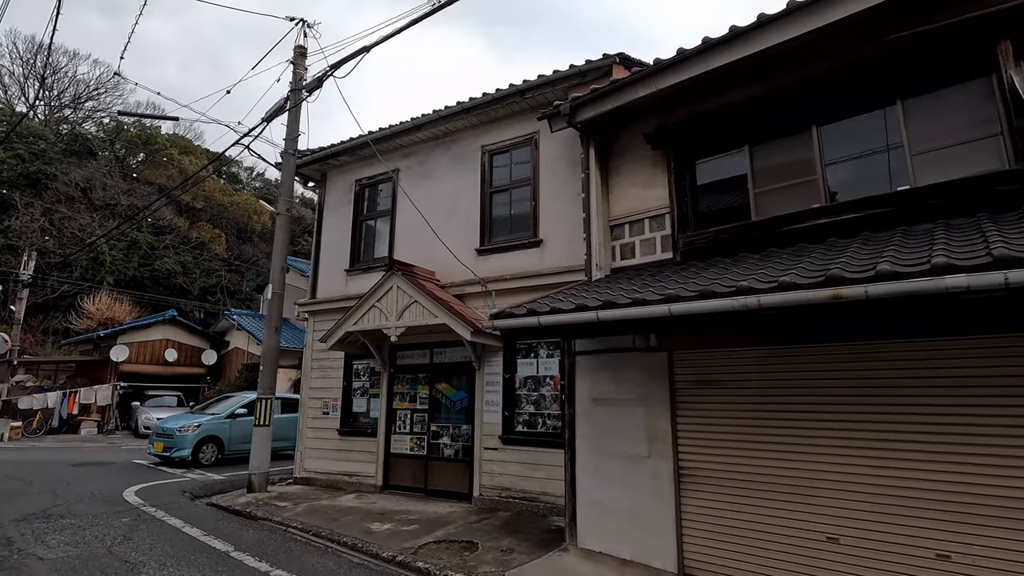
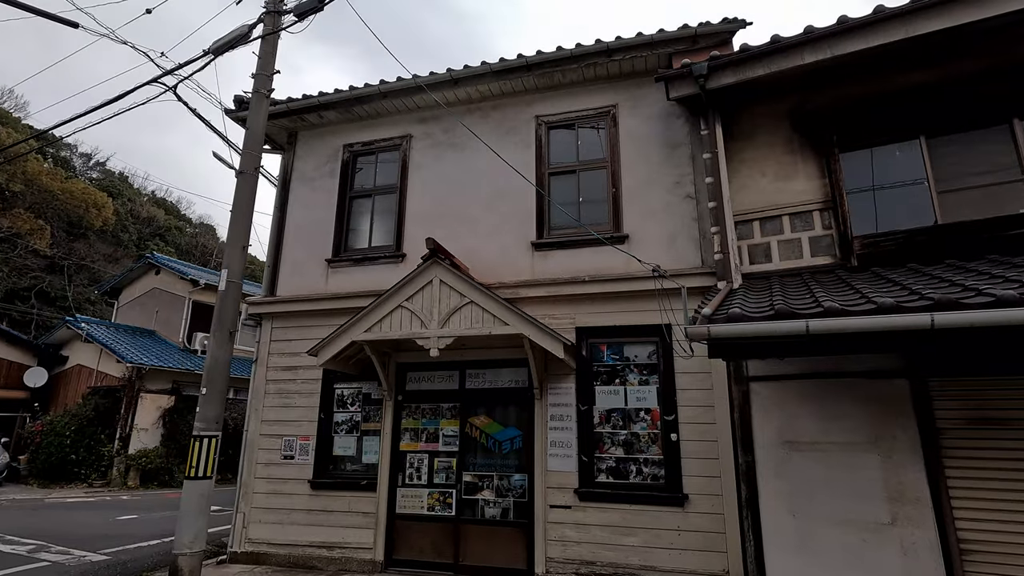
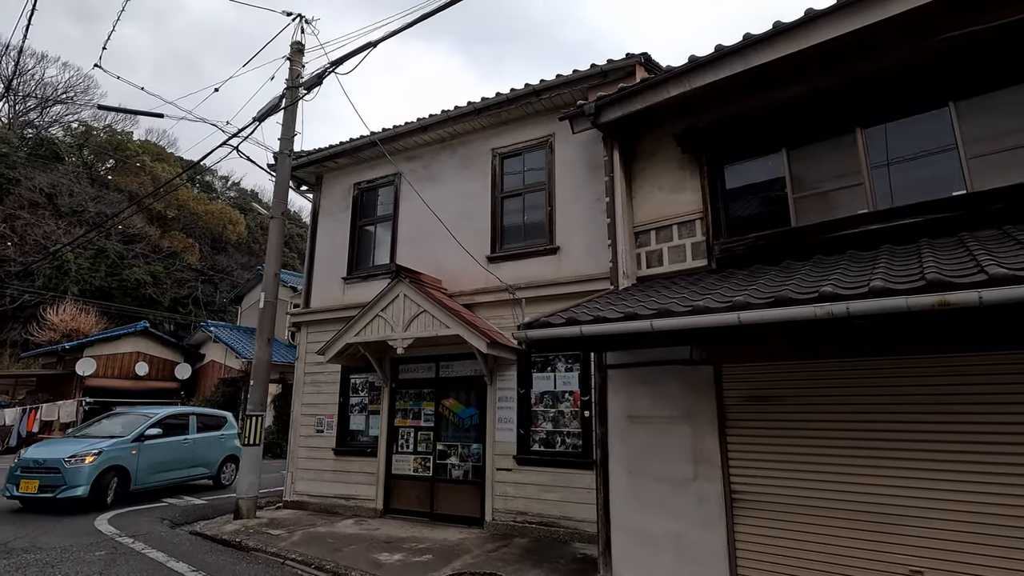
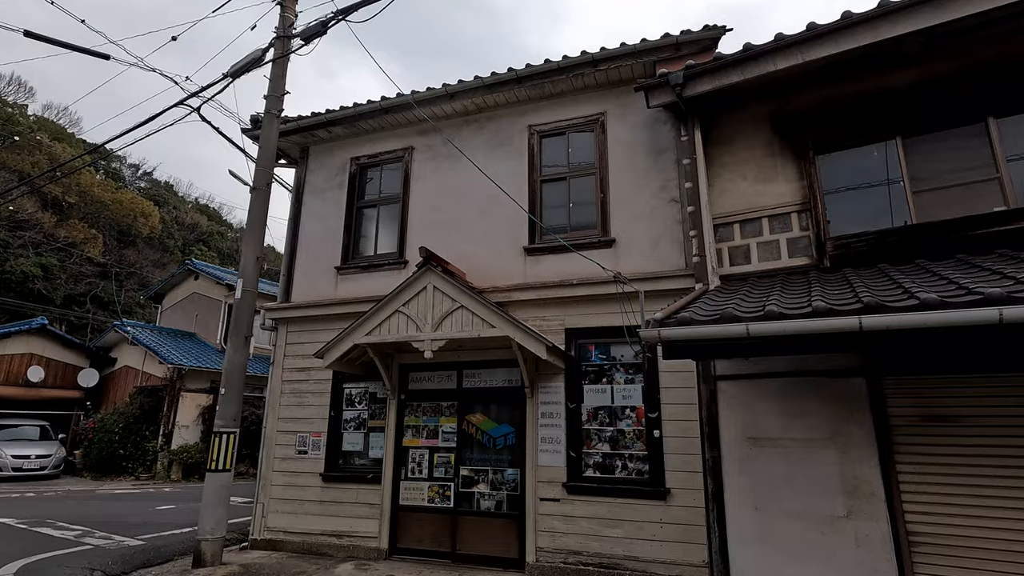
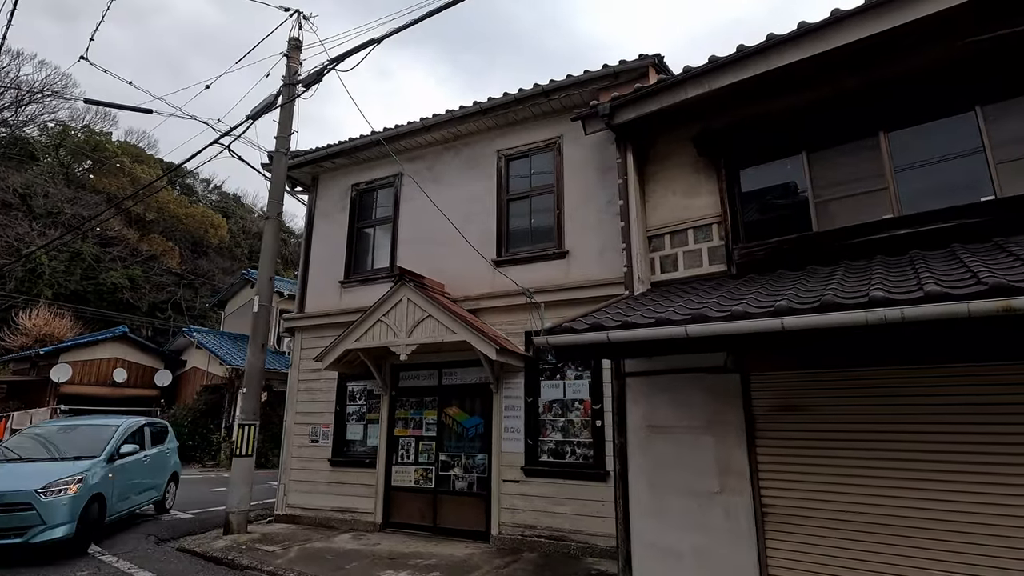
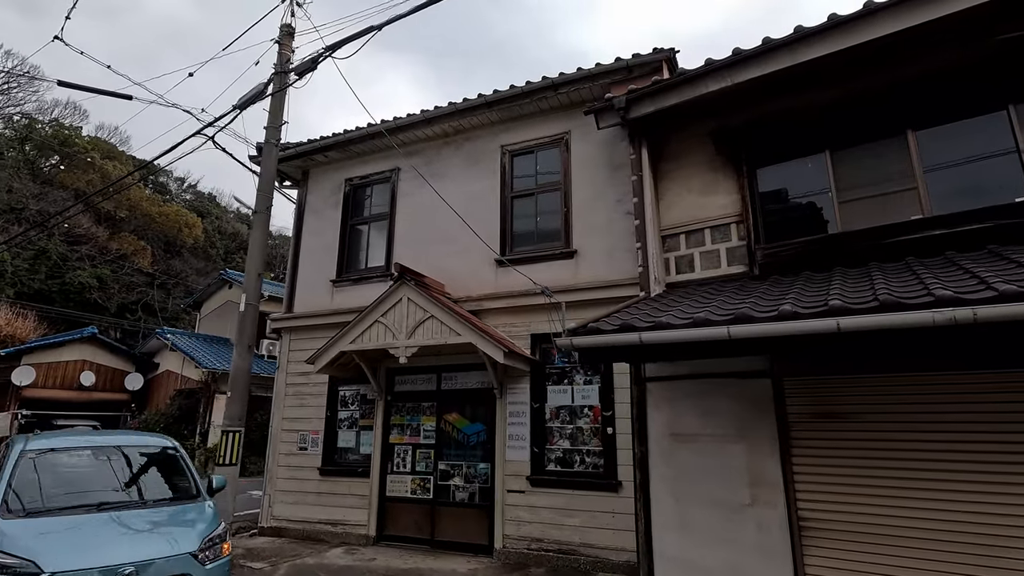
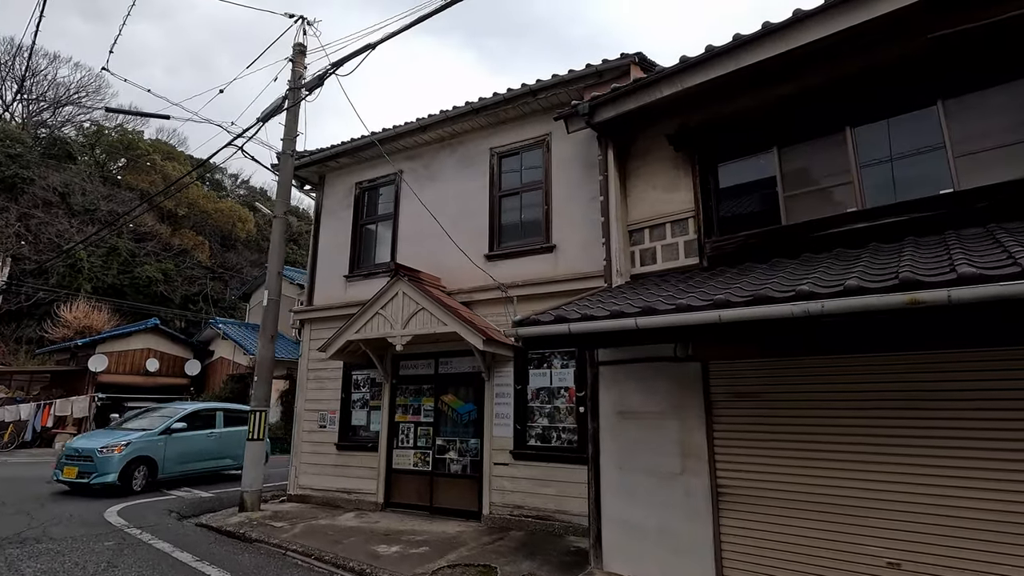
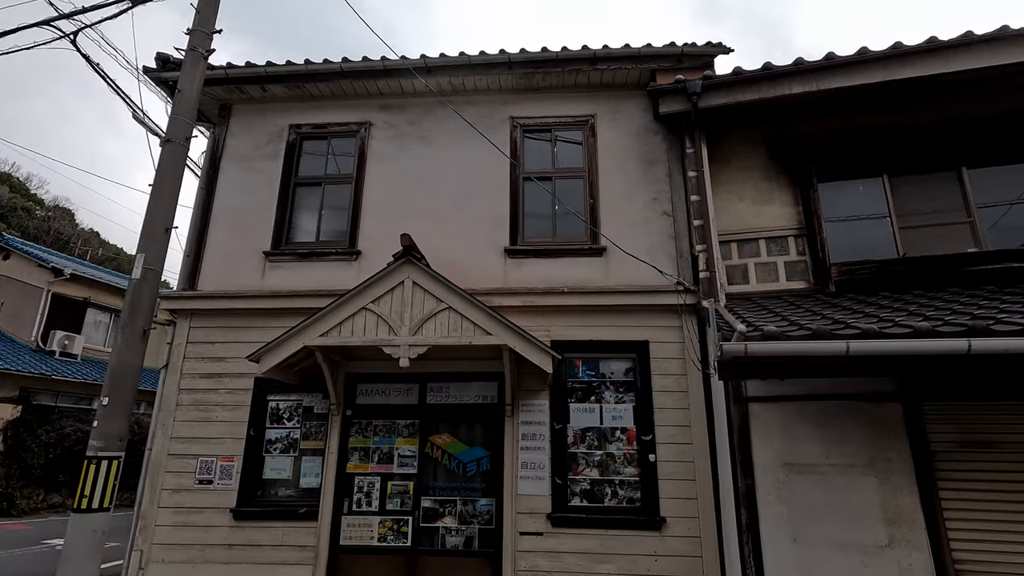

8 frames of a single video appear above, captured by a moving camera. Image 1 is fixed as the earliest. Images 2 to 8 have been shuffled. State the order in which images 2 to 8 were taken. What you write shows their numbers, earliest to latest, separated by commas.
7, 3, 5, 6, 4, 2, 8
